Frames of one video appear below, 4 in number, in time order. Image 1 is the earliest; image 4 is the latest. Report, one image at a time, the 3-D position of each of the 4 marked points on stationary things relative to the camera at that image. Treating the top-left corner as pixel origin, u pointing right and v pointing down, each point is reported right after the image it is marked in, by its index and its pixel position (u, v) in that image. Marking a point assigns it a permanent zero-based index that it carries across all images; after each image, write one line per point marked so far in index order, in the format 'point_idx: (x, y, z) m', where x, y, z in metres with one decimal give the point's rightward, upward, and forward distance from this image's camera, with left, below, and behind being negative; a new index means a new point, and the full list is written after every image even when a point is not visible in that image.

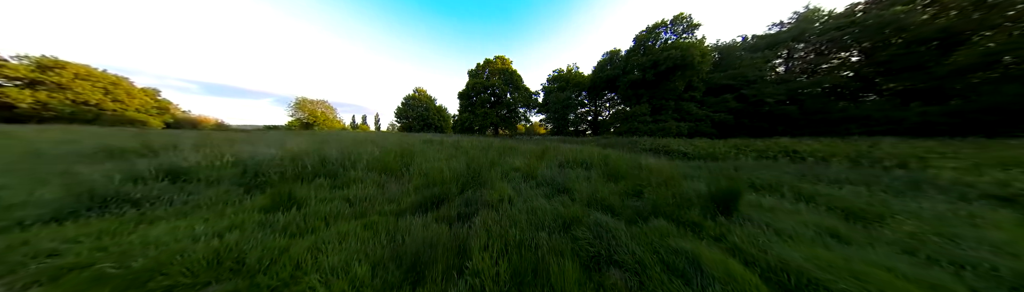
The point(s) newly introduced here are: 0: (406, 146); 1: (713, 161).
0: (-3.3, 0.0, +4.6) m
1: (+5.6, -0.5, +4.1) m
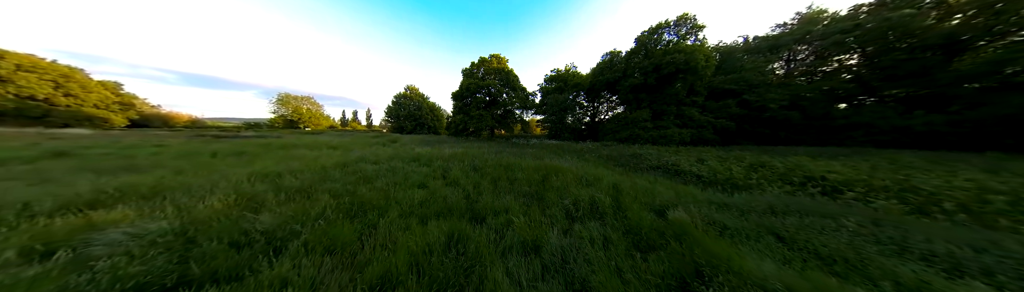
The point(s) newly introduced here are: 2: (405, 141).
0: (-3.4, -0.7, +3.9) m
1: (+5.5, -1.1, +3.6) m
2: (-9.3, +0.4, +12.9) m
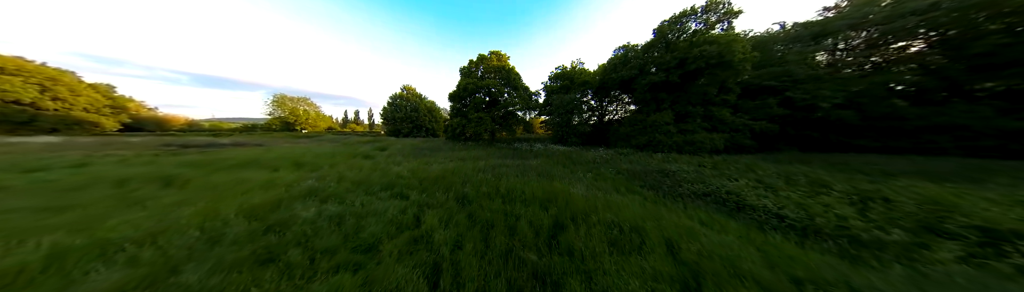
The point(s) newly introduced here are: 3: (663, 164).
0: (-3.4, -1.4, +2.6) m
1: (+5.5, -1.8, +2.2) m
2: (-9.2, -0.2, +11.7) m
3: (+7.1, -0.8, +7.0) m
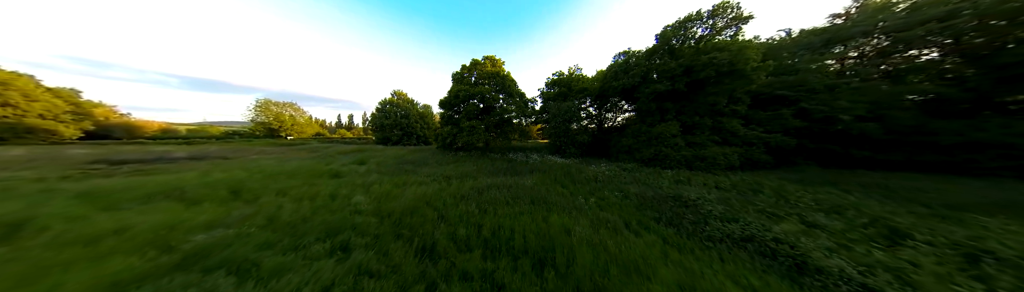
0: (-3.7, -2.1, +1.5) m
1: (+5.2, -2.4, +1.2) m
2: (-9.6, -1.1, +10.5) m
3: (+6.7, -1.6, +6.1) m
